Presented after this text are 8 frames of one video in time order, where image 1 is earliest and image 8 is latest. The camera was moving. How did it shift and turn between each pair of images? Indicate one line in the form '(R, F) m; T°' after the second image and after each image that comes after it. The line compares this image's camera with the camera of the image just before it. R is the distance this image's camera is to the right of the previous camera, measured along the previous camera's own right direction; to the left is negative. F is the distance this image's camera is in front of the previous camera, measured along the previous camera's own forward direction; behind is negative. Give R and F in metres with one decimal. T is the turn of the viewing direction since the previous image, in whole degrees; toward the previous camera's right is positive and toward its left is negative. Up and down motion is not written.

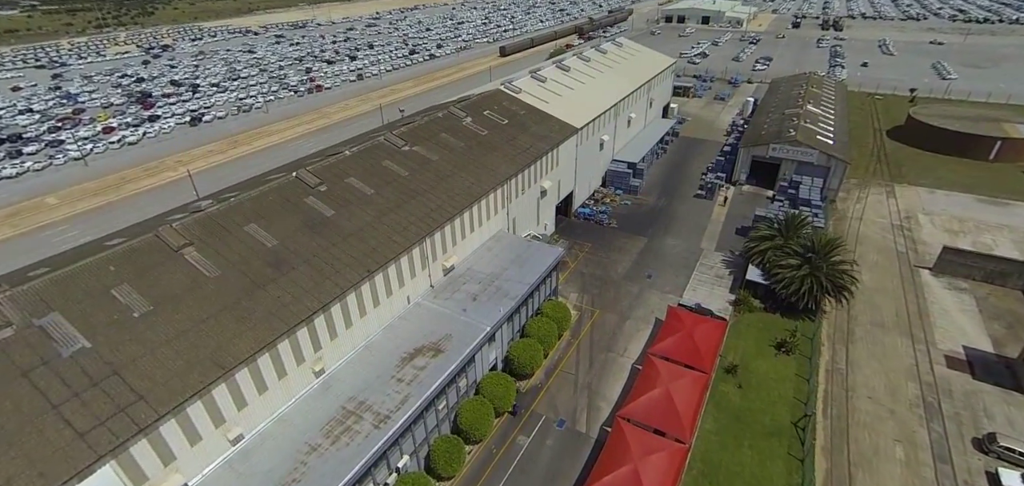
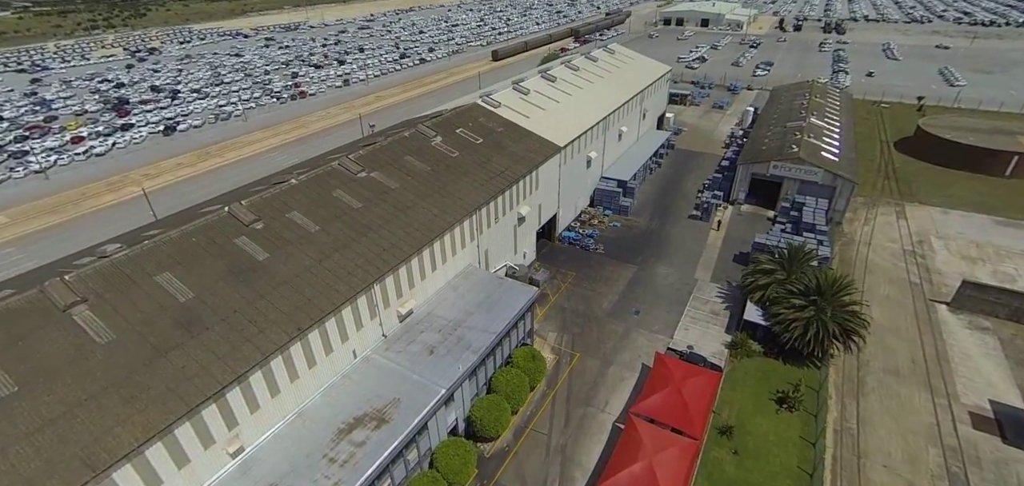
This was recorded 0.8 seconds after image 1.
(+1.8, +3.2) m; 0°
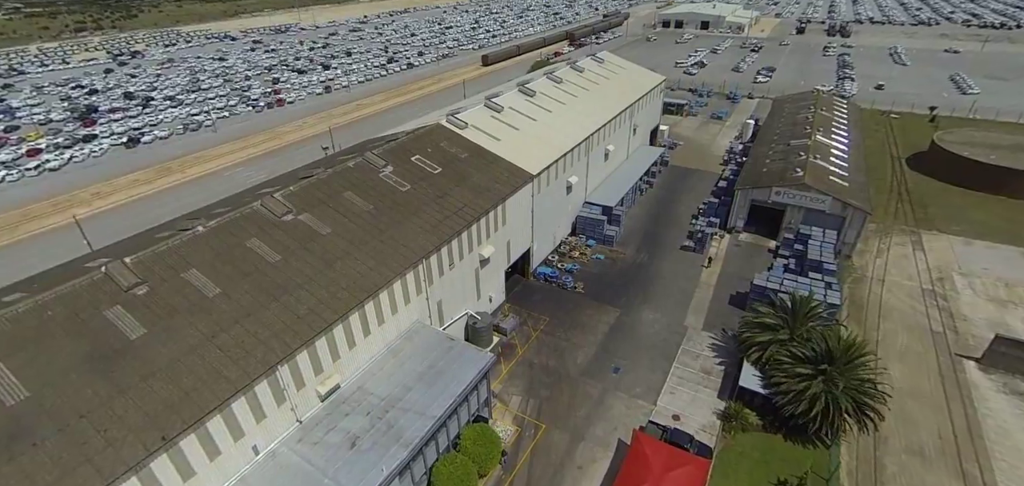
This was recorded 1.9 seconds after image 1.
(+2.4, +4.1) m; 0°
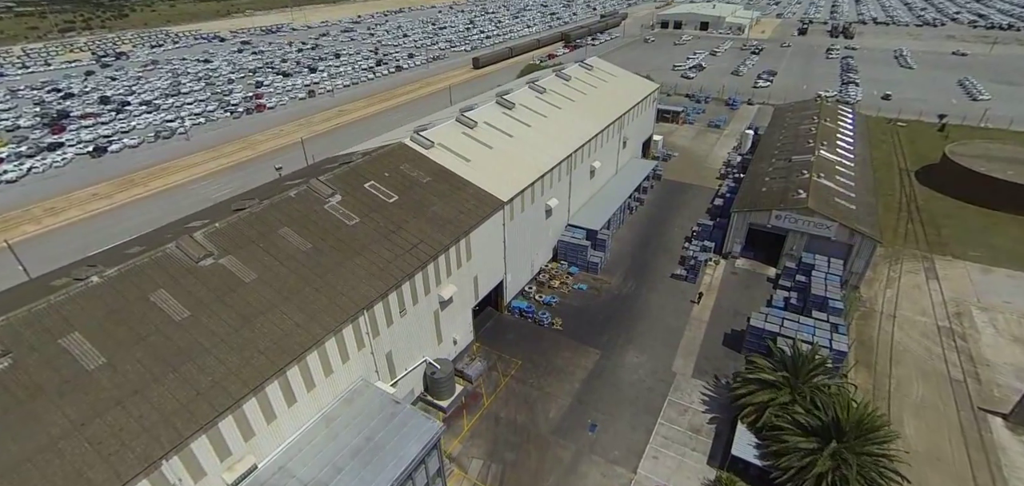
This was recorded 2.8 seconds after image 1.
(+1.9, +3.2) m; 0°
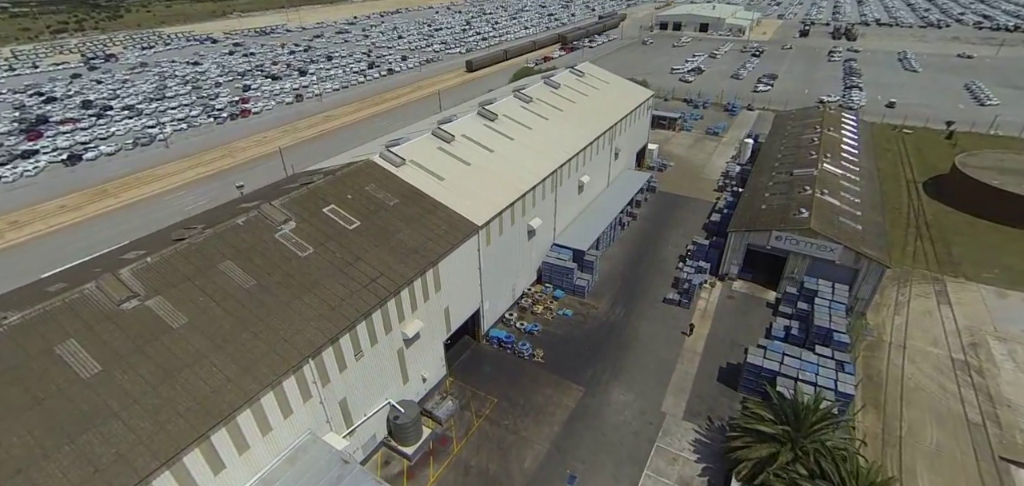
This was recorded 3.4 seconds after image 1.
(+1.4, +2.3) m; 0°
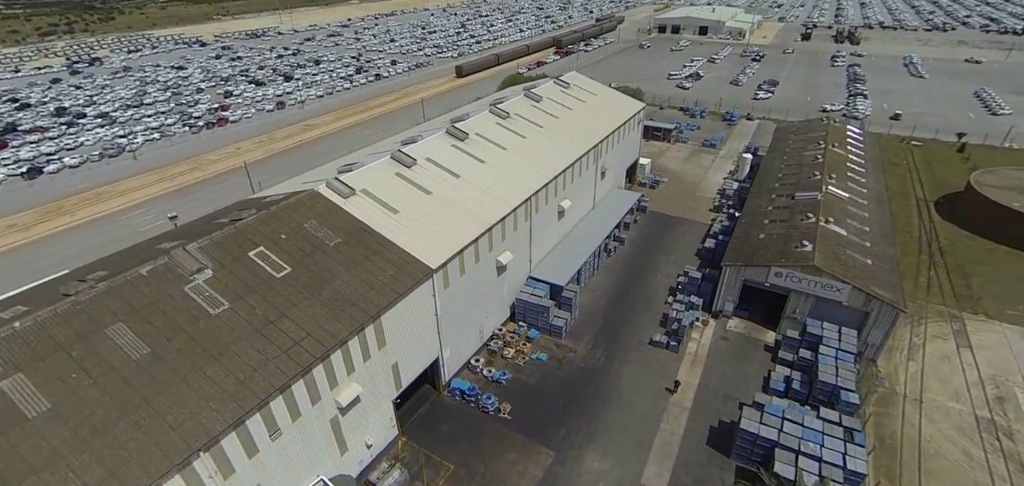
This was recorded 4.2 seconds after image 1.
(+1.9, +3.2) m; 0°
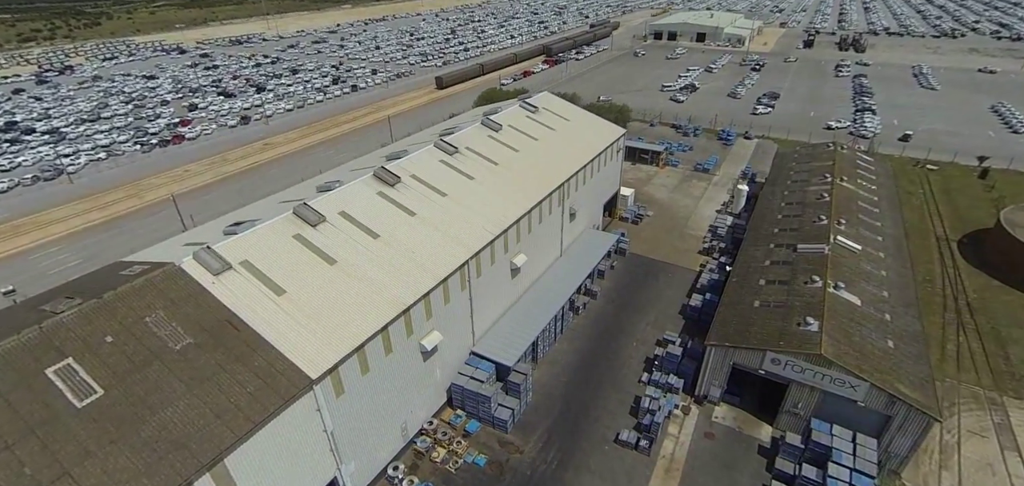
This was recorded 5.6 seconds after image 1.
(+3.3, +5.4) m; 0°
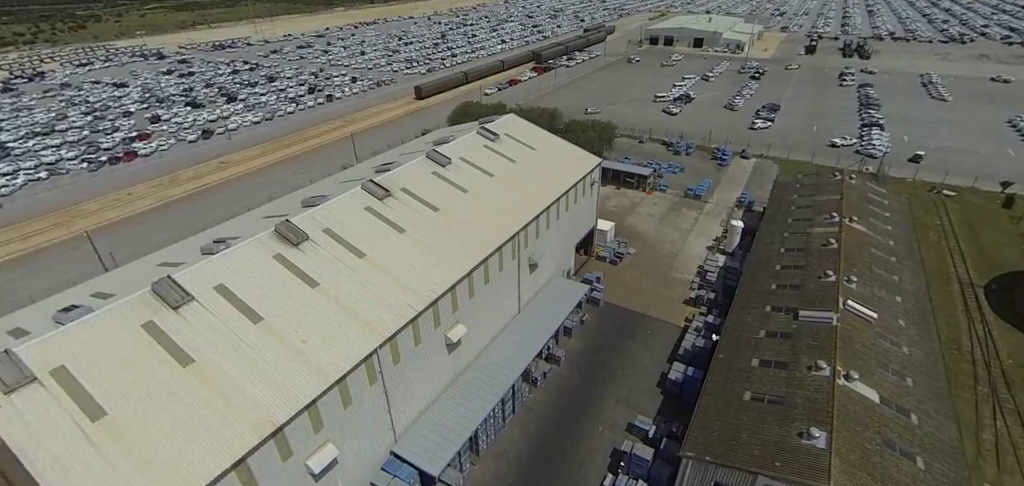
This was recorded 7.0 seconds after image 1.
(+3.0, +4.9) m; 0°
